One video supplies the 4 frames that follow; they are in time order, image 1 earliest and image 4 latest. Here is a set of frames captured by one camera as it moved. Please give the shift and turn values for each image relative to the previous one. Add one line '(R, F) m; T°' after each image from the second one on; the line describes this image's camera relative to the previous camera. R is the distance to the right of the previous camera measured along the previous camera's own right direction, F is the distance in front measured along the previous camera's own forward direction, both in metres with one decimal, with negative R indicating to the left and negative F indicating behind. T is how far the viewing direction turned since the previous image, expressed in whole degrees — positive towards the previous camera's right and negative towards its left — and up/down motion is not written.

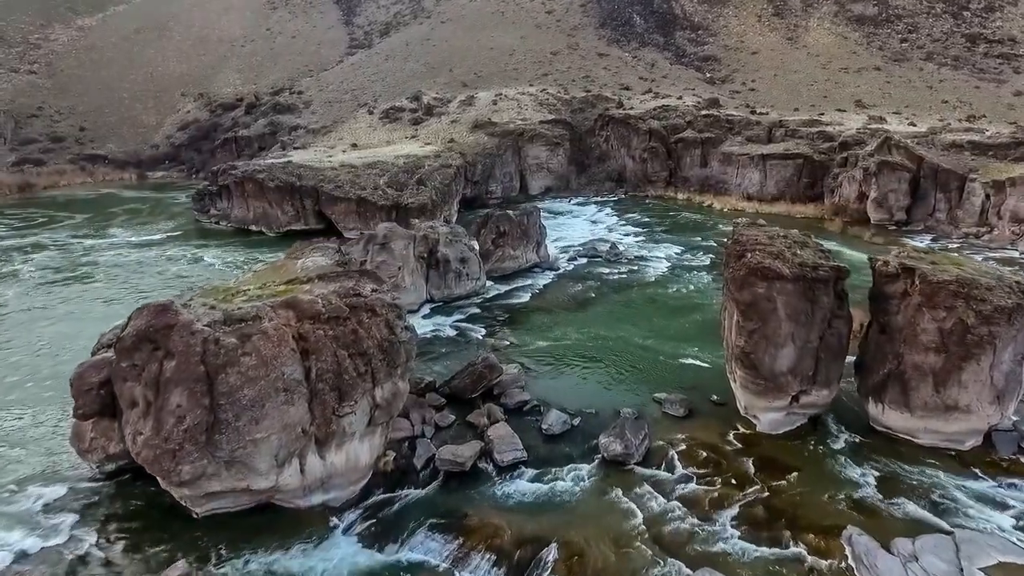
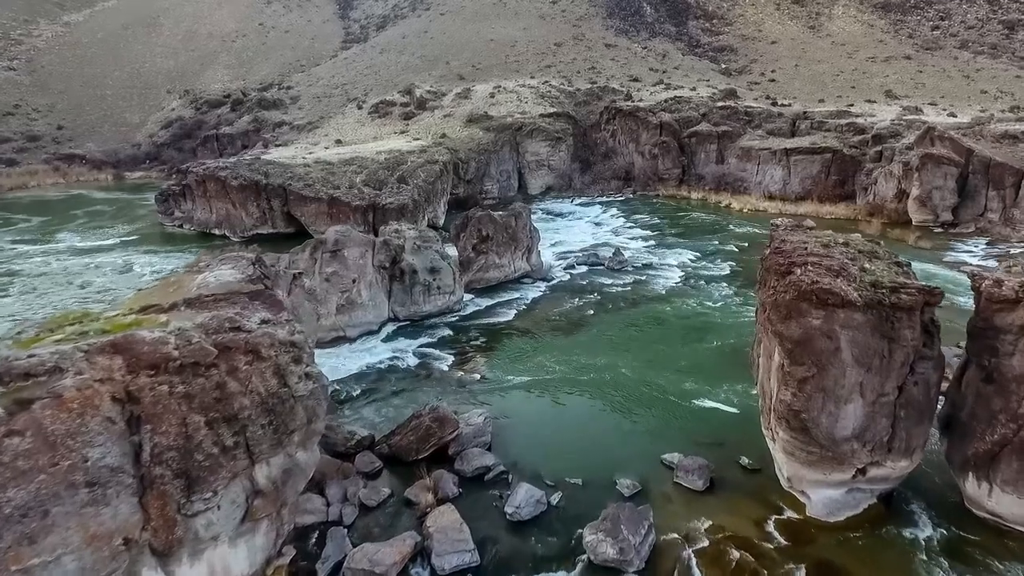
(+0.8, +3.3) m; -1°
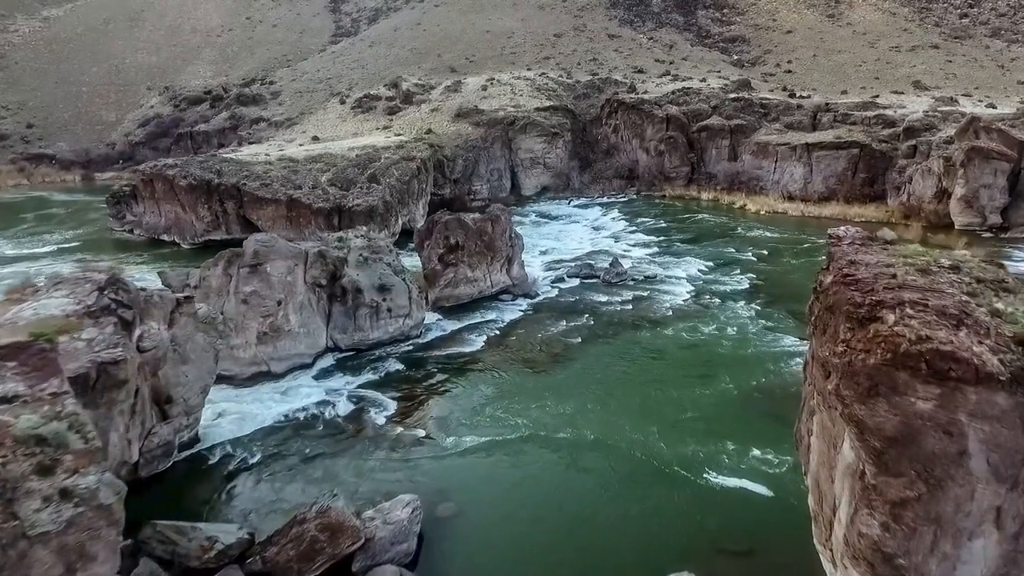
(+0.8, +3.1) m; -1°
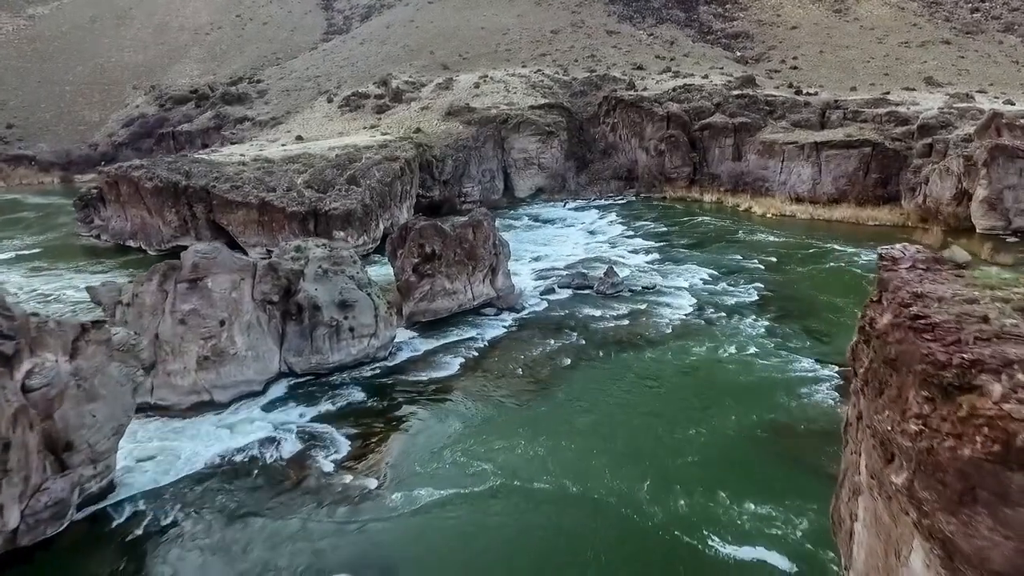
(+0.4, +1.5) m; 0°
